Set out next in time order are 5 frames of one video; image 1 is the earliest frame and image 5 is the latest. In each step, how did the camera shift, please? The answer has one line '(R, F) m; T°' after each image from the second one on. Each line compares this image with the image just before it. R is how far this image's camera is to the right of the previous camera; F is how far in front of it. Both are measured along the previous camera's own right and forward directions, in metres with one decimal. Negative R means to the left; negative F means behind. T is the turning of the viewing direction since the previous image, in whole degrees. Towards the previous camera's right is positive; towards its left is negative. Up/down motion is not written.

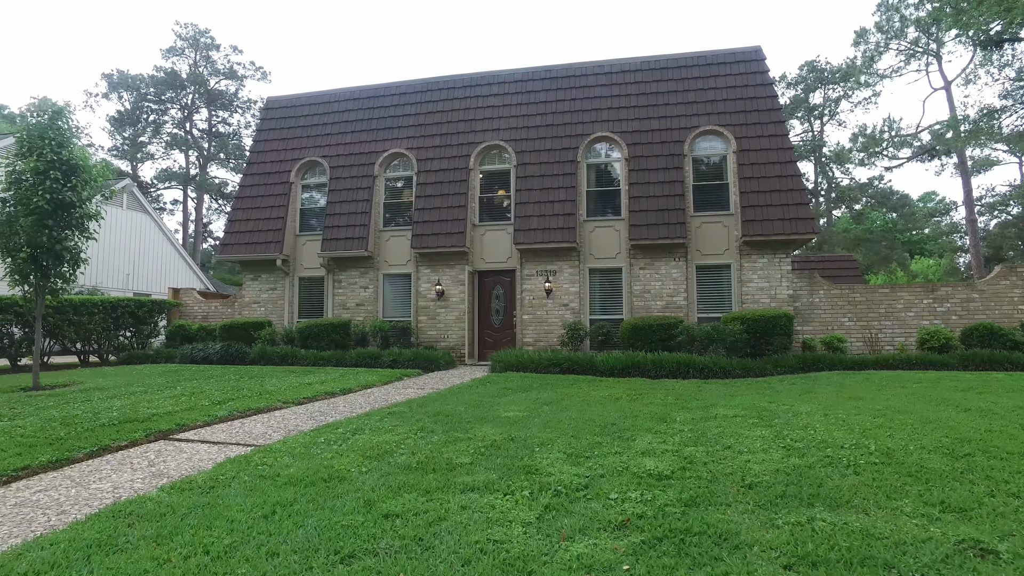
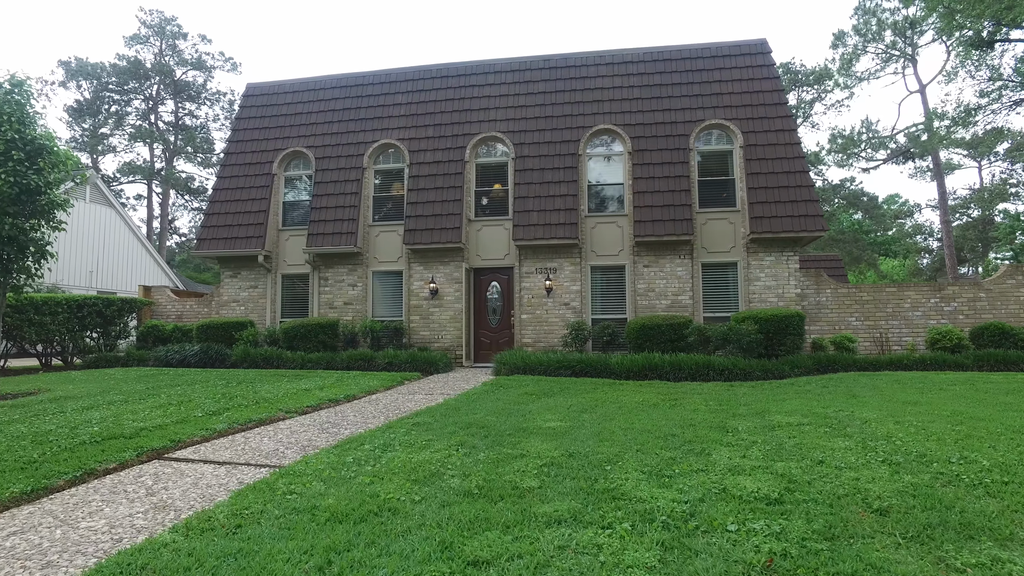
(-0.6, +0.6) m; +3°
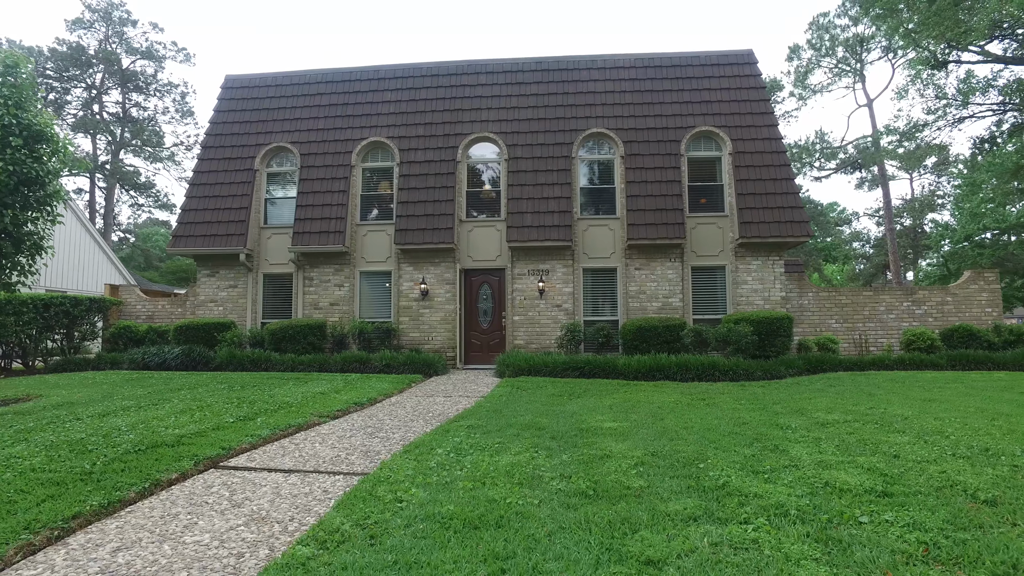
(-1.0, +0.1) m; +5°
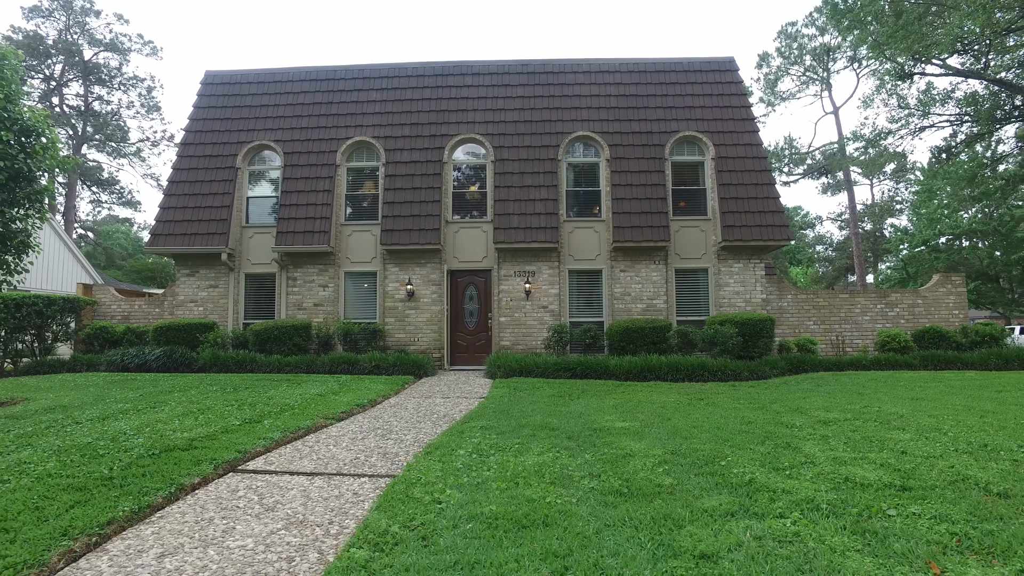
(-0.4, 0.0) m; +3°
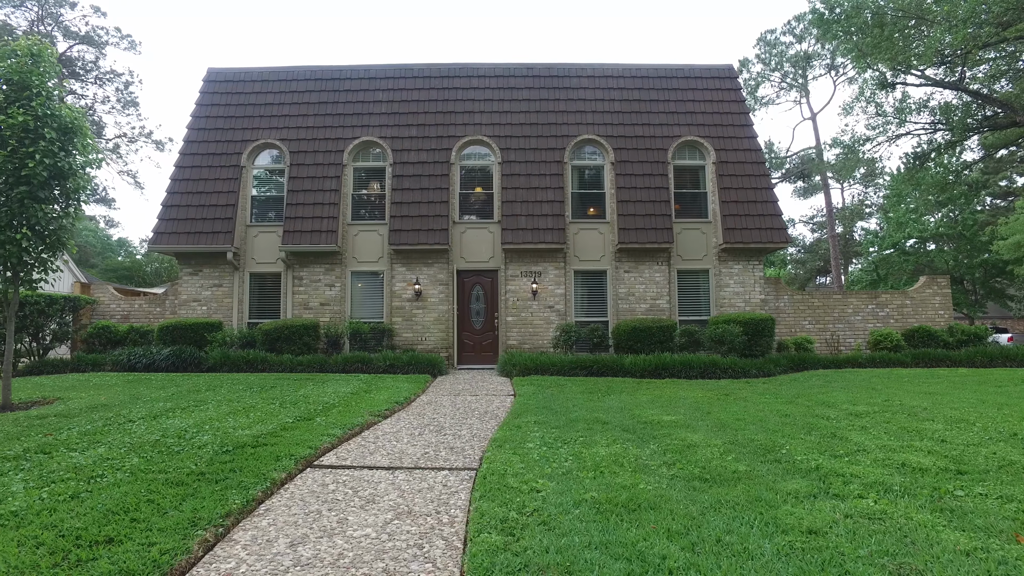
(-0.7, -0.1) m; +2°
